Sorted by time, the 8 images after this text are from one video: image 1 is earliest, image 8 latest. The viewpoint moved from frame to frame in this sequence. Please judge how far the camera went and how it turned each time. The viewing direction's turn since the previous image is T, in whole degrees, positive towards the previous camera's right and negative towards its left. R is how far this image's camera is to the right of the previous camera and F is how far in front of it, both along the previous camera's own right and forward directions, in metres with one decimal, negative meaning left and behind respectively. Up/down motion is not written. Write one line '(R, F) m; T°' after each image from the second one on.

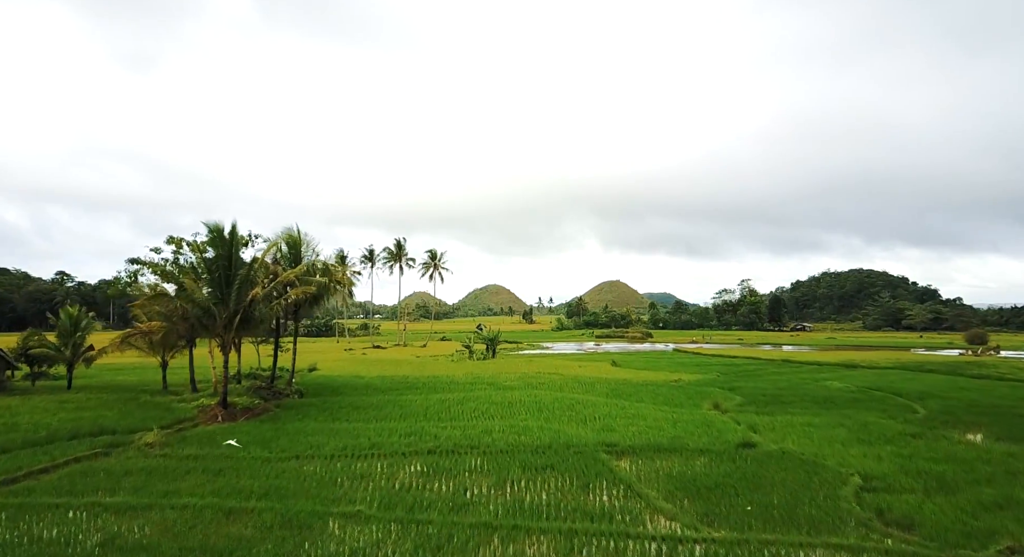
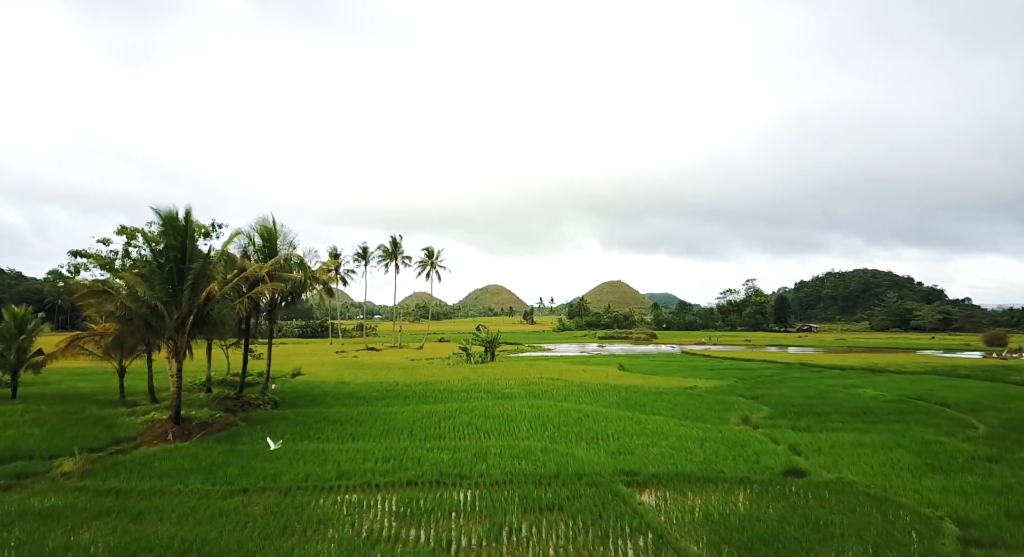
(0.0, +2.2) m; 0°
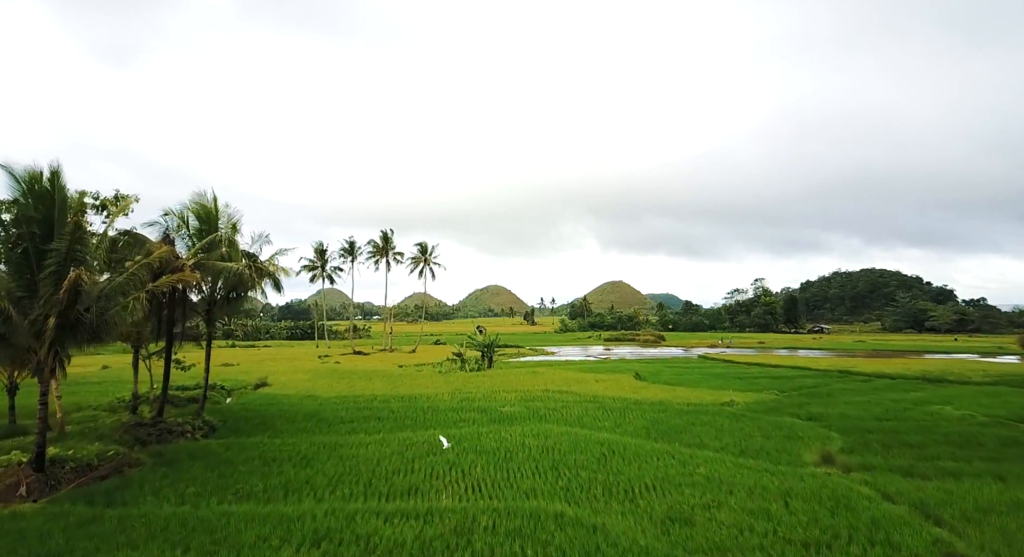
(0.0, +4.0) m; 0°
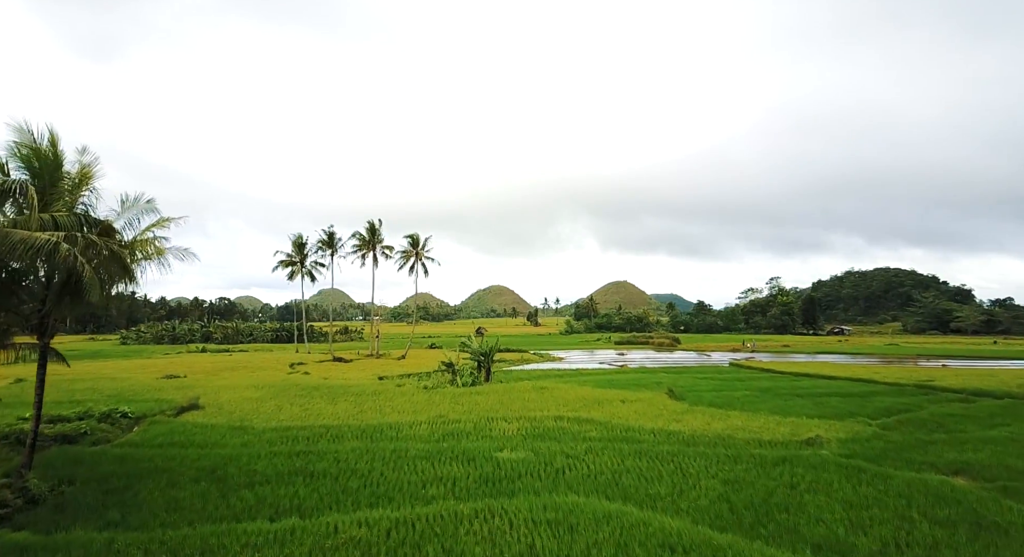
(0.0, +5.6) m; 0°
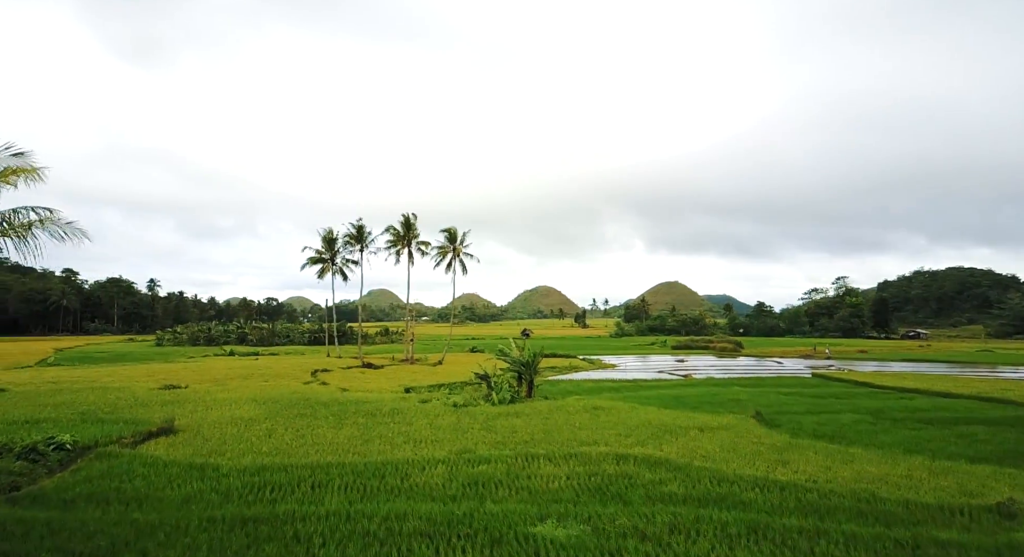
(0.0, +4.2) m; -5°
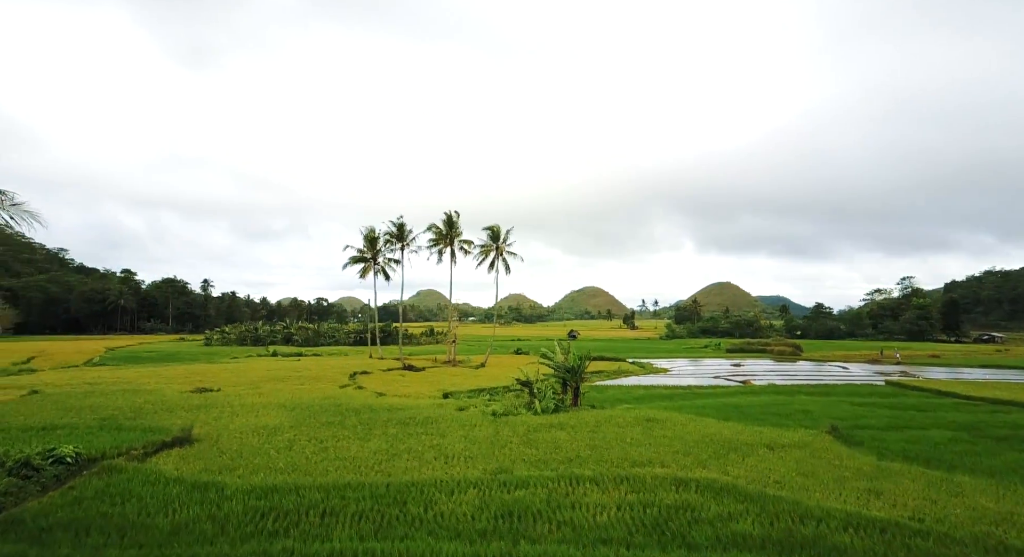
(+0.1, +1.7) m; -5°
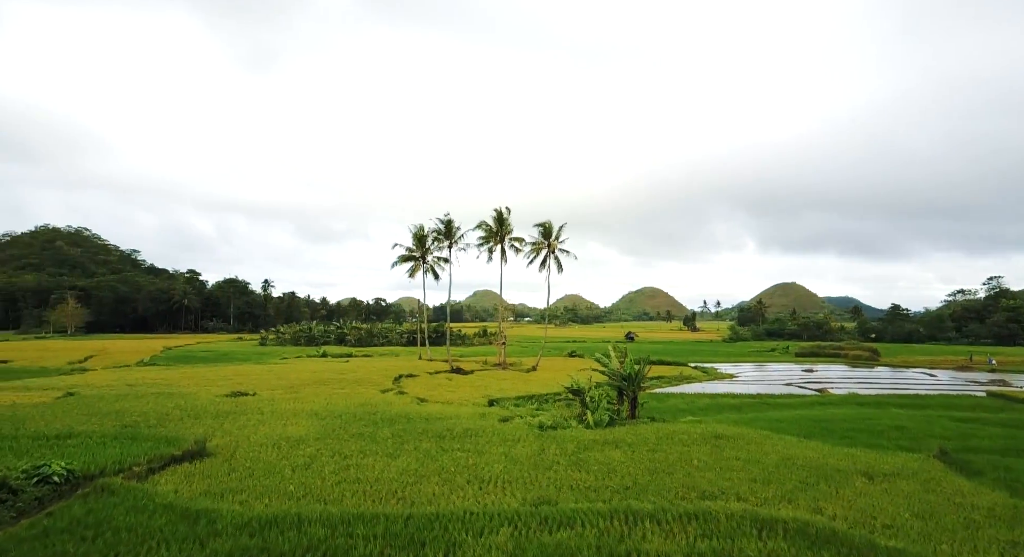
(+0.3, +2.0) m; -6°
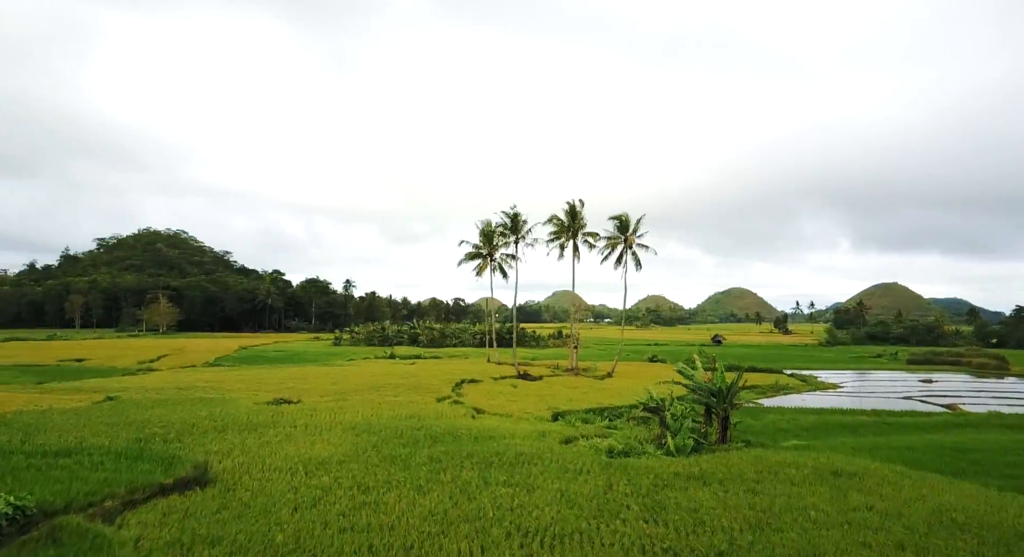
(+0.5, +2.8) m; -8°
